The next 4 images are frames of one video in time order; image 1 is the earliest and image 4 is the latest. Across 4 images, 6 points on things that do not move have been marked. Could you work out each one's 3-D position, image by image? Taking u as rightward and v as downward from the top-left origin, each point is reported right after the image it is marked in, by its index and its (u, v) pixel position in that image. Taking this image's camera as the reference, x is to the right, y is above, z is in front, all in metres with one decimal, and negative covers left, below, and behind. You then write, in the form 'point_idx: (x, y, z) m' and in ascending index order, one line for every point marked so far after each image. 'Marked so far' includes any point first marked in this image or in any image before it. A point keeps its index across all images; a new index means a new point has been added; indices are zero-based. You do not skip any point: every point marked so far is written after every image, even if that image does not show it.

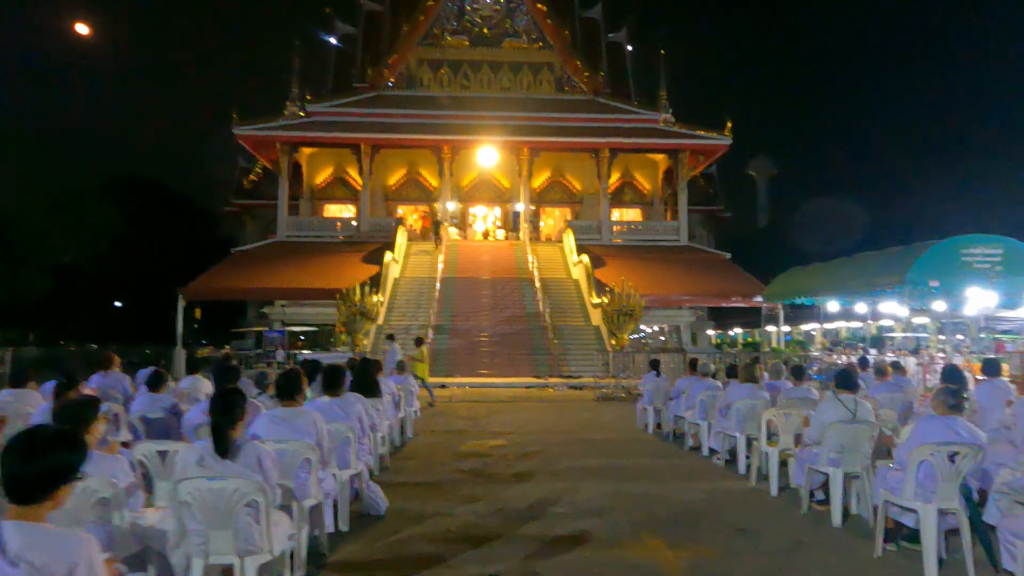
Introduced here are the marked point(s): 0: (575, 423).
0: (+1.0, -2.1, +10.2) m
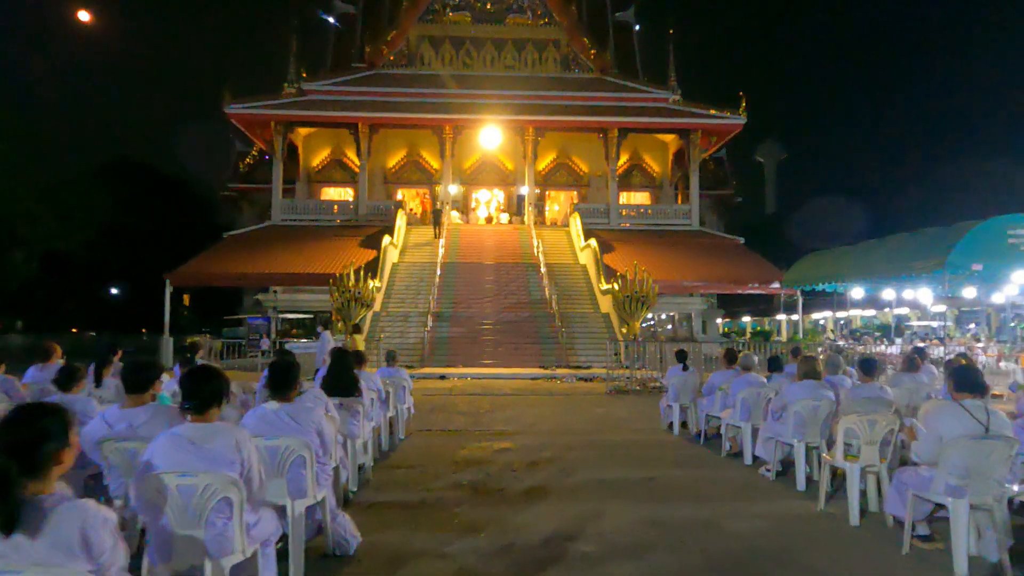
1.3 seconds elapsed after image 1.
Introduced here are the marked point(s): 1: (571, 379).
0: (+1.0, -1.8, +9.1) m
1: (+1.4, -2.1, +15.5) m
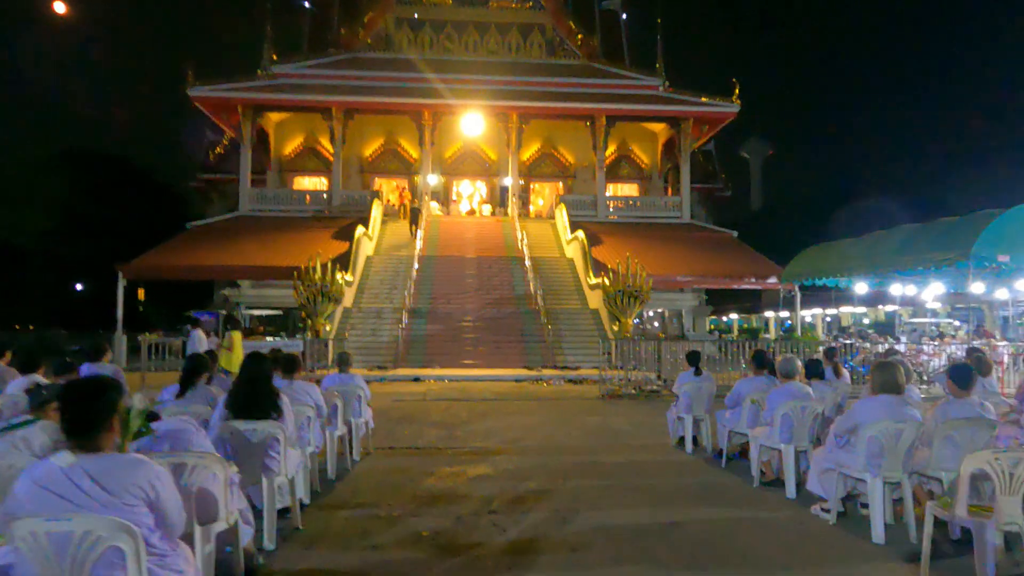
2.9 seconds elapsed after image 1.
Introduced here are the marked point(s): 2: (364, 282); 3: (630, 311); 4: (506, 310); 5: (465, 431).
0: (+0.8, -1.7, +7.7) m
1: (+1.0, -2.0, +14.2) m
2: (-4.2, +0.2, +19.4) m
3: (+2.9, -0.6, +16.4) m
4: (-0.2, -0.6, +18.0) m
5: (-0.6, -1.7, +8.2) m
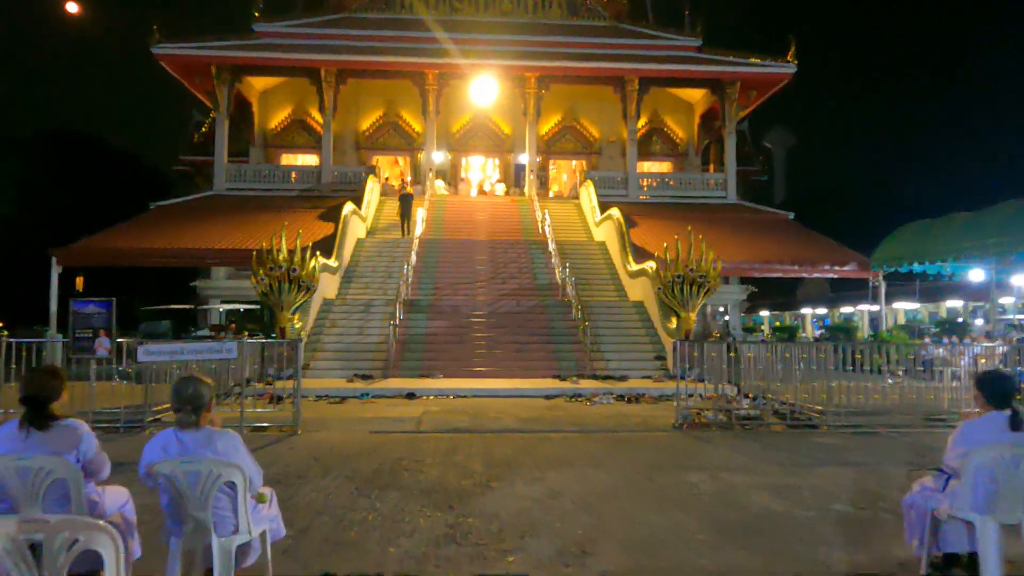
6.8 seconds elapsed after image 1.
0: (+1.2, -1.4, +3.9) m
1: (+1.4, -1.7, +10.3) m
2: (-3.7, +0.5, +15.7) m
3: (+3.4, -0.3, +12.5) m
4: (+0.4, -0.3, +14.2) m
5: (-0.2, -1.5, +4.4) m
